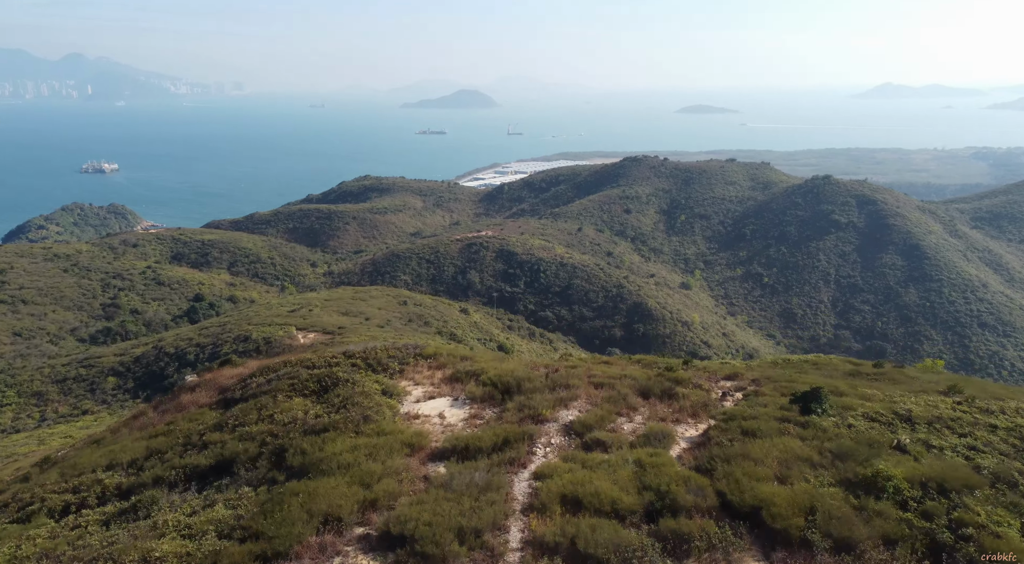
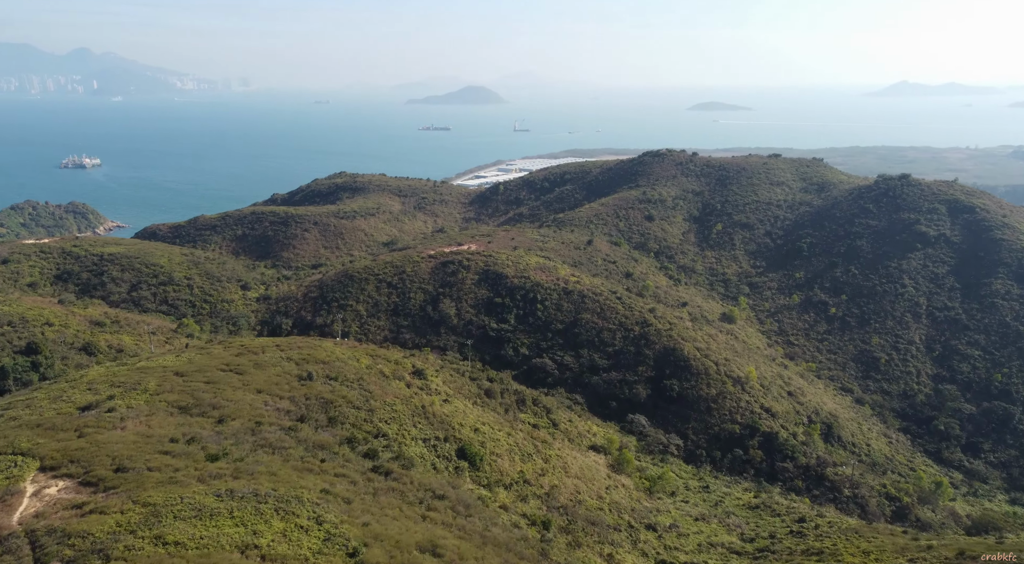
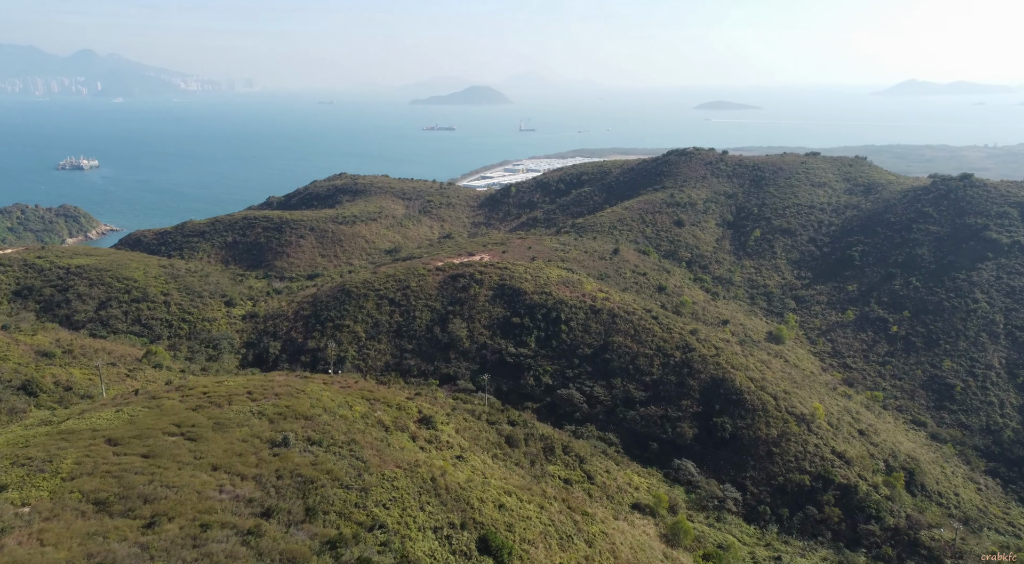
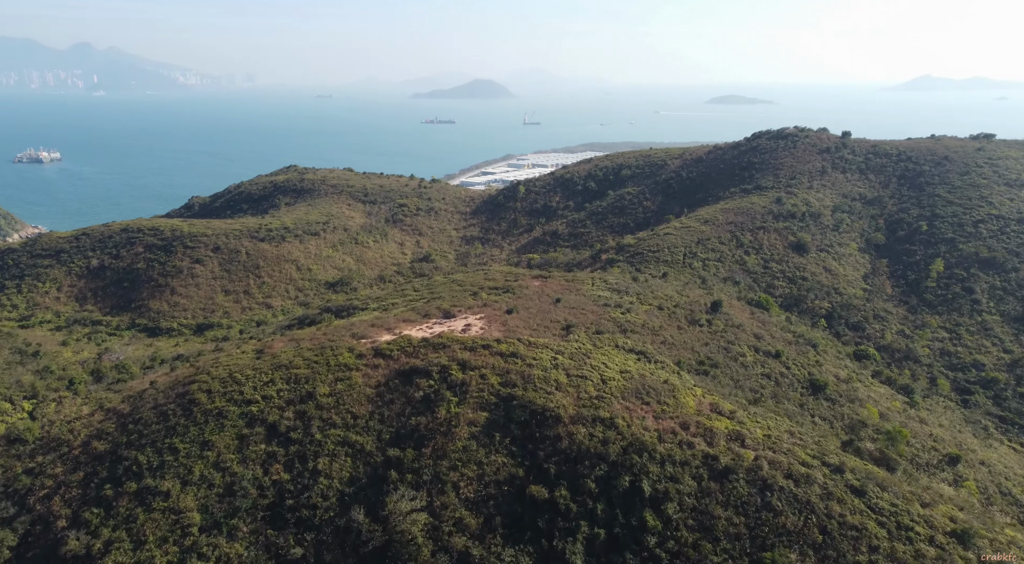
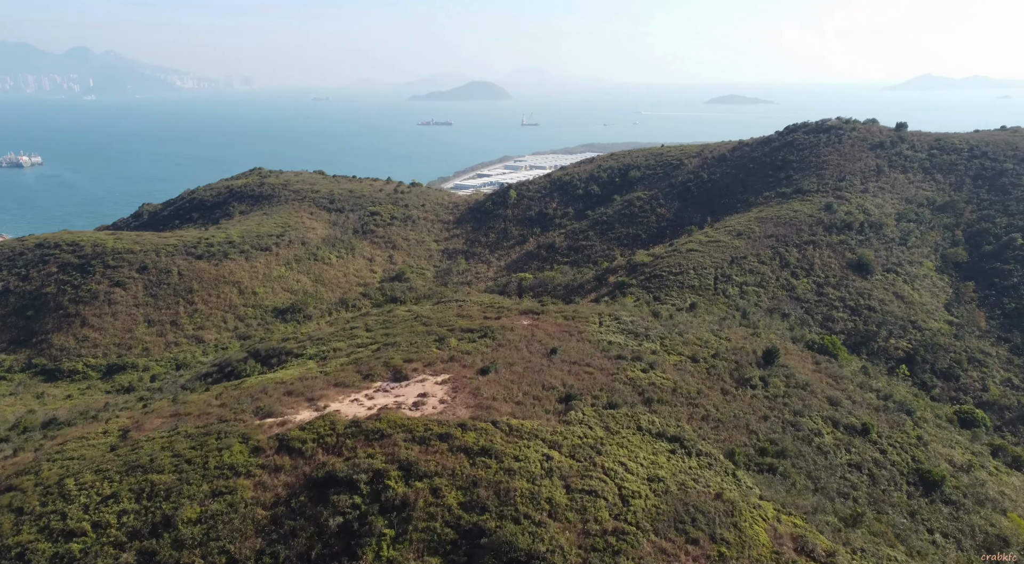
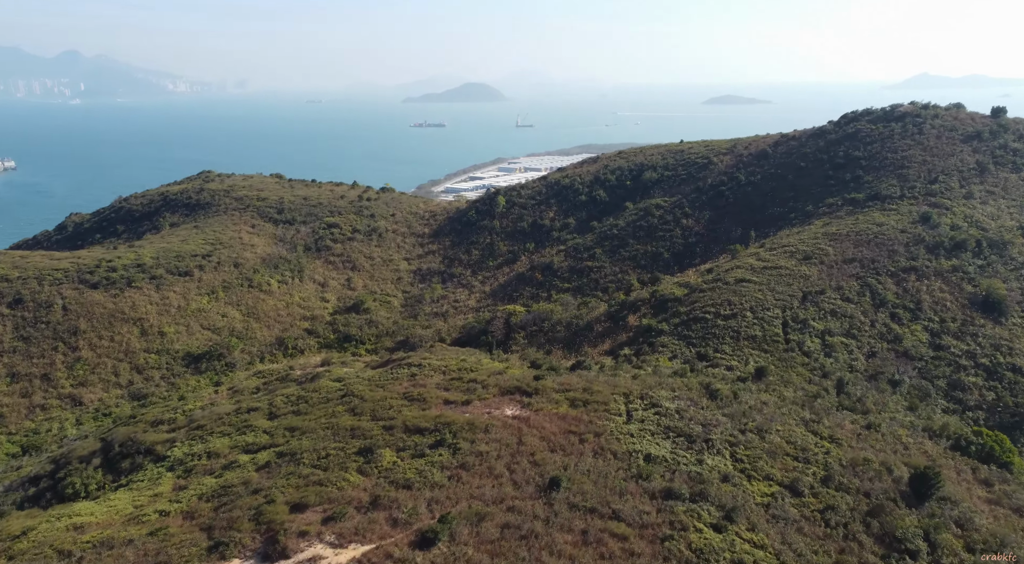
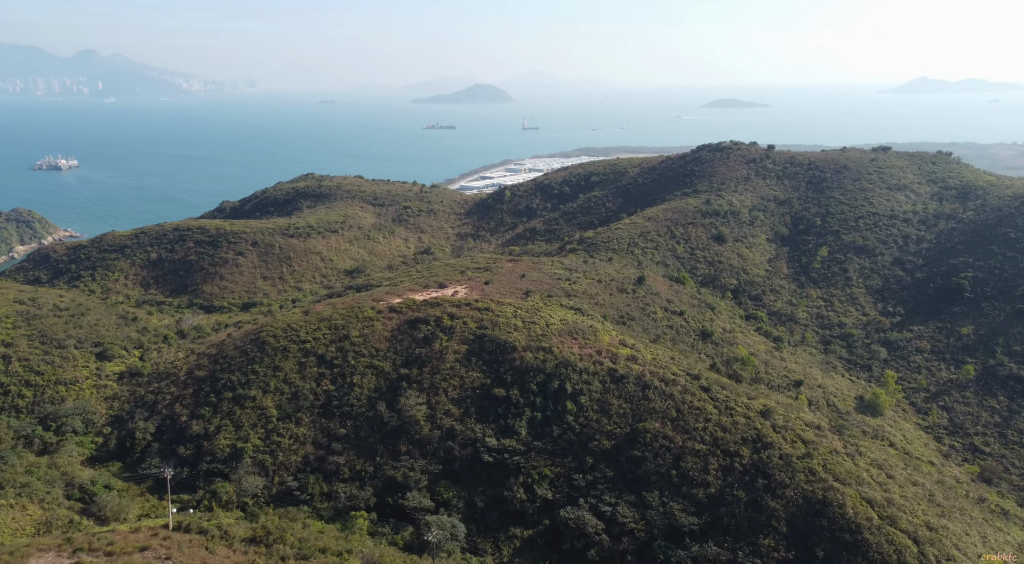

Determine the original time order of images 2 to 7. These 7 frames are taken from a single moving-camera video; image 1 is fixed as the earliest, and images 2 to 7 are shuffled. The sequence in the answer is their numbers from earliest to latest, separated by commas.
2, 3, 7, 4, 5, 6
